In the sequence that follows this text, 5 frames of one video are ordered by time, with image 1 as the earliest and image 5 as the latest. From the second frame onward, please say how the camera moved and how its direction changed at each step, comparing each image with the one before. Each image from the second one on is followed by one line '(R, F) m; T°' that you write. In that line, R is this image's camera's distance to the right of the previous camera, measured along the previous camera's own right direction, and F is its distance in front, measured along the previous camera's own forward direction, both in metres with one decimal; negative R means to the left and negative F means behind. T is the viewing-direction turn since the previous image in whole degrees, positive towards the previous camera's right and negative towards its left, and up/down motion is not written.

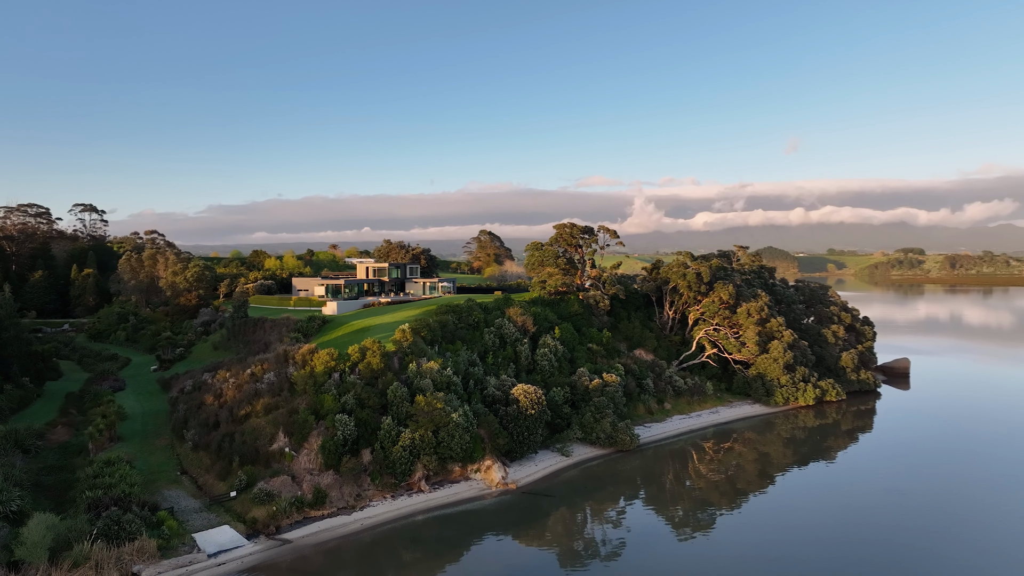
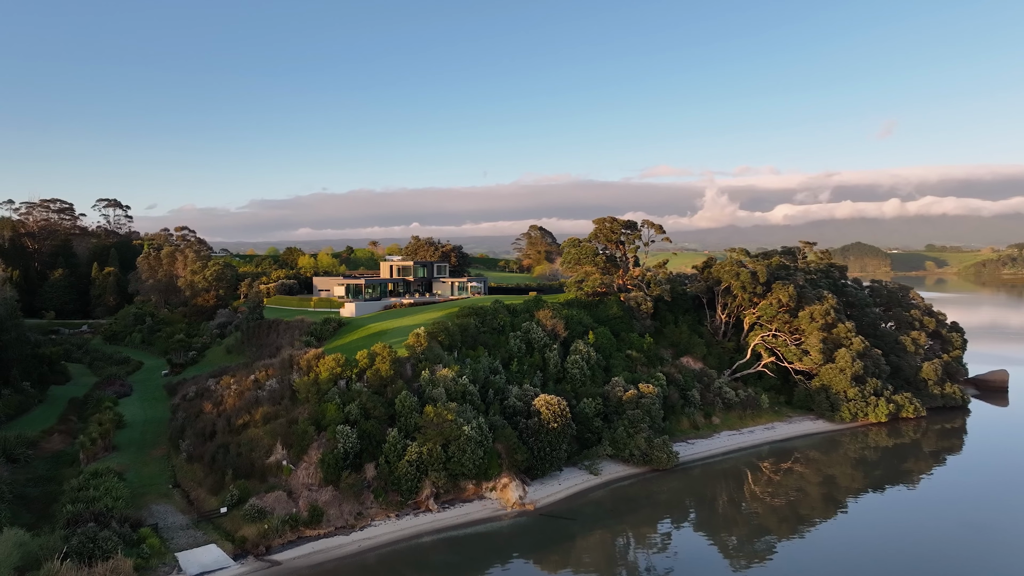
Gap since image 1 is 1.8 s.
(+2.0, +2.3) m; -7°
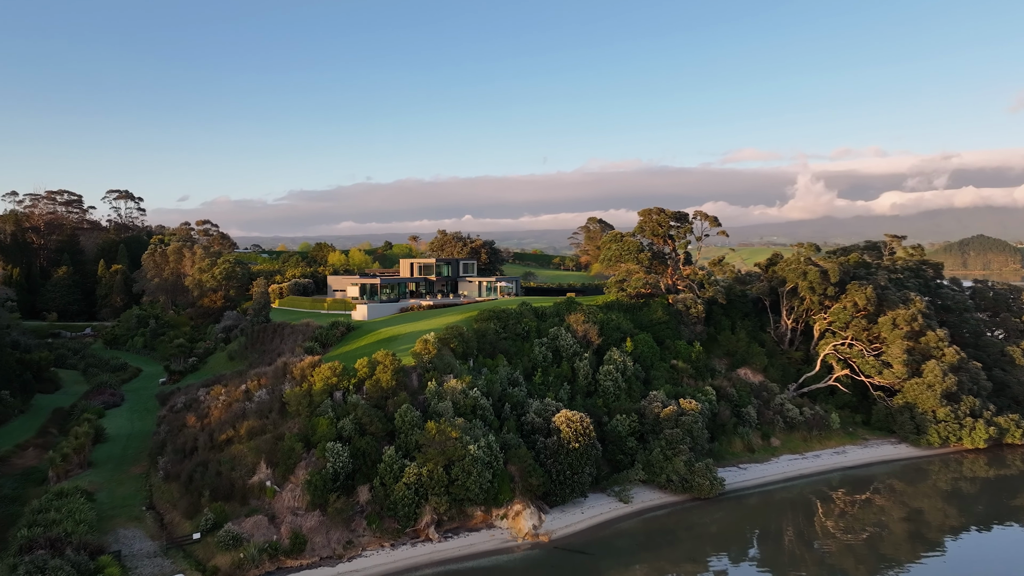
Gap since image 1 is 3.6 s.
(+2.2, +3.1) m; -7°
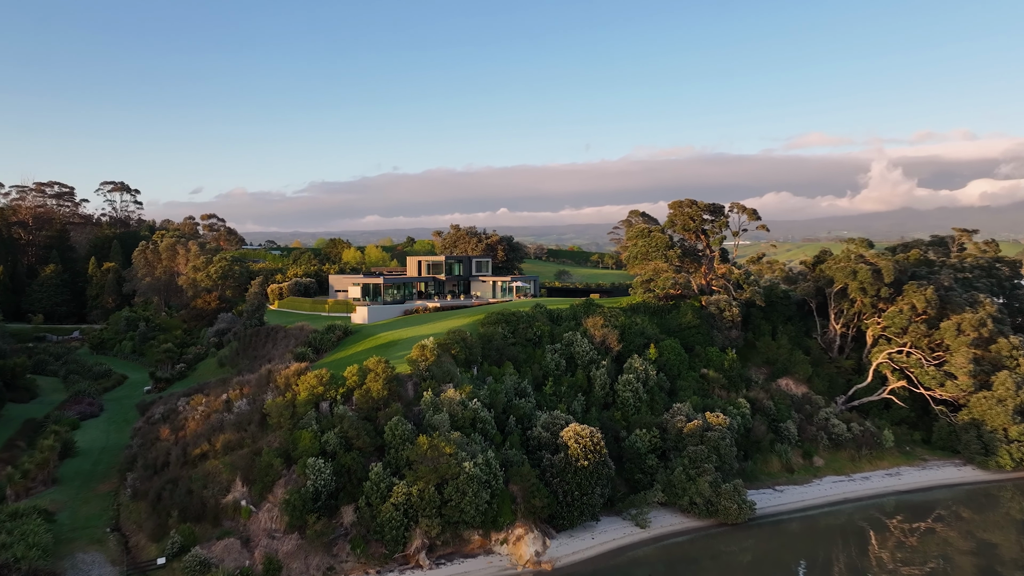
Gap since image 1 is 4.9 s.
(+1.6, +2.4) m; -4°
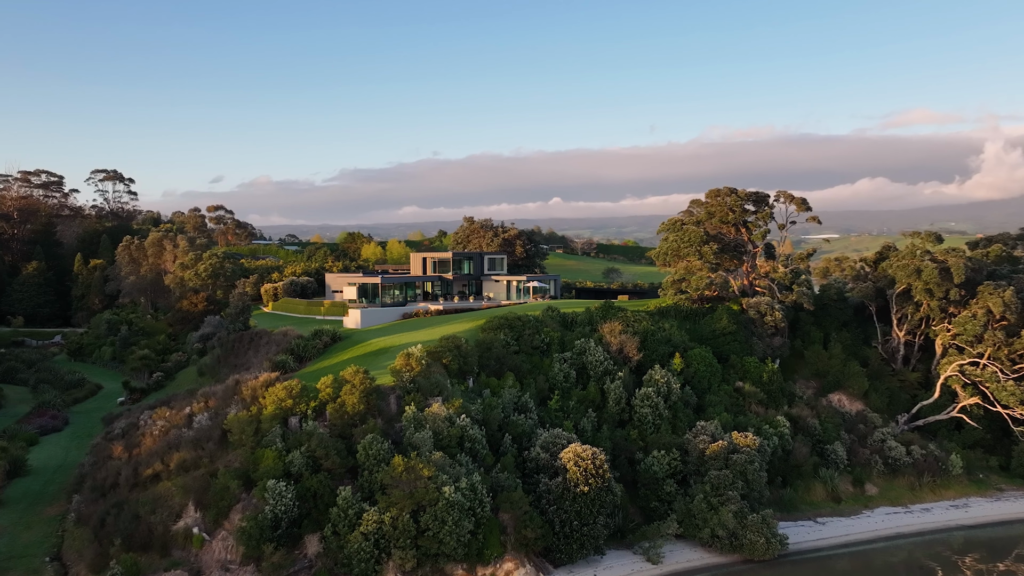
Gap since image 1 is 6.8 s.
(+2.3, +2.8) m; -6°
